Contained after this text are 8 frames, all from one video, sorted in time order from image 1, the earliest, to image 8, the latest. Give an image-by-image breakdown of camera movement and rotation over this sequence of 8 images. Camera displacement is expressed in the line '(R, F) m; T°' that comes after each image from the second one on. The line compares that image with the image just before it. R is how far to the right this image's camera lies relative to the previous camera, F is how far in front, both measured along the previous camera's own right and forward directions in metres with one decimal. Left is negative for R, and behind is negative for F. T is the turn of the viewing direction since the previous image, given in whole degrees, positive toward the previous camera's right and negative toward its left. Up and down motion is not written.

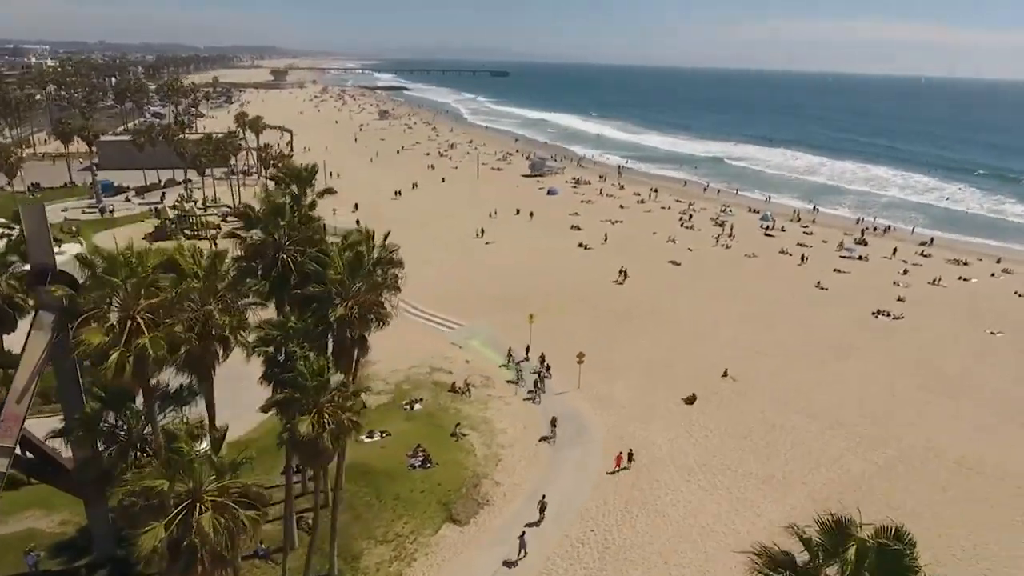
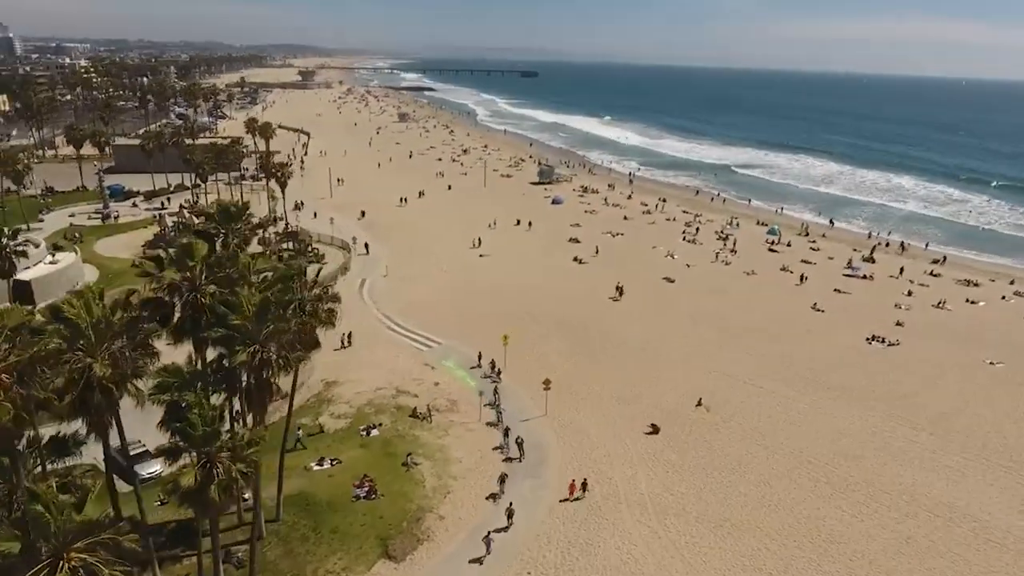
(+3.0, +0.6) m; -2°
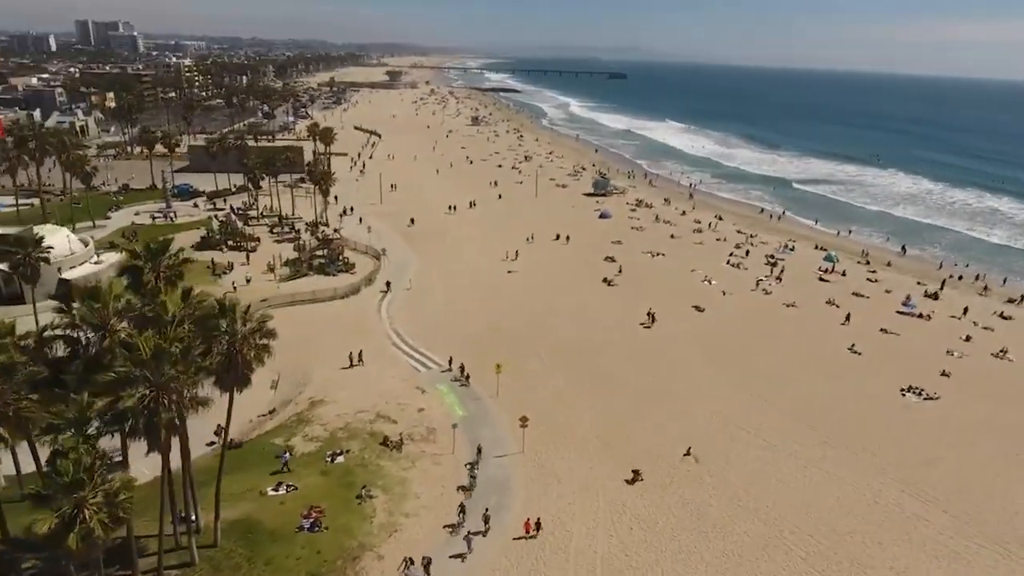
(+4.7, +1.2) m; -7°
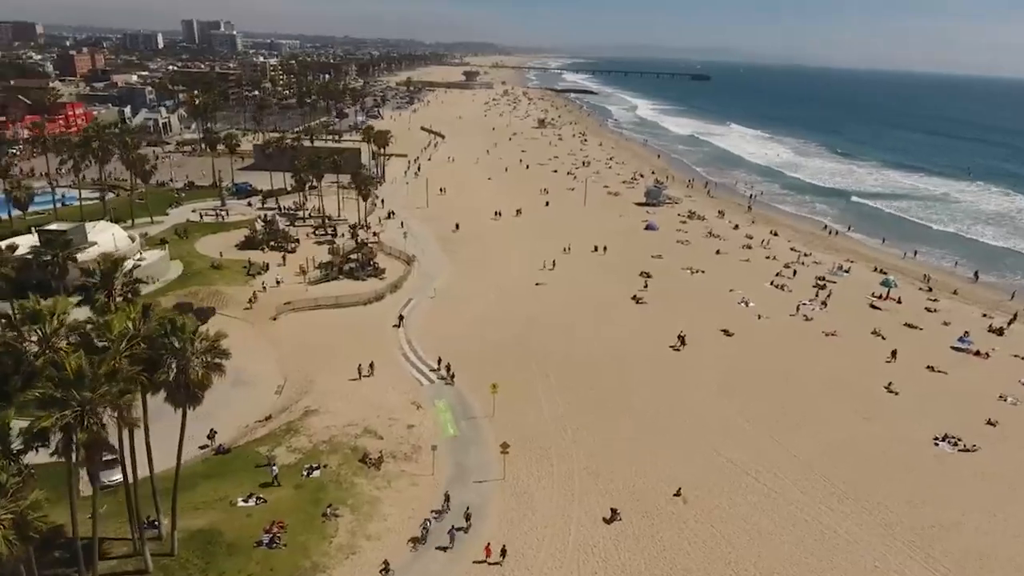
(+4.0, +1.1) m; -7°
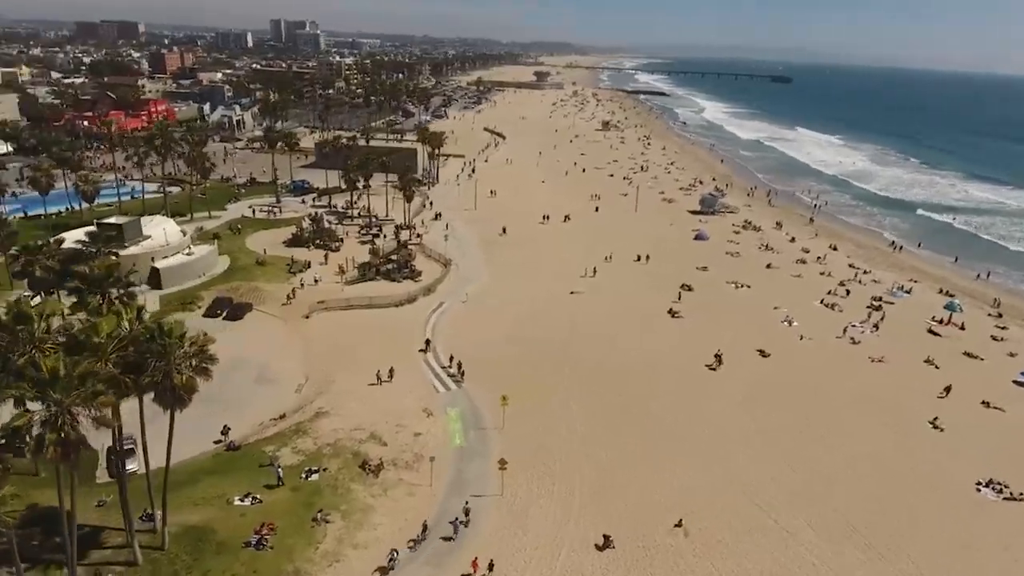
(+2.8, +0.7) m; -6°
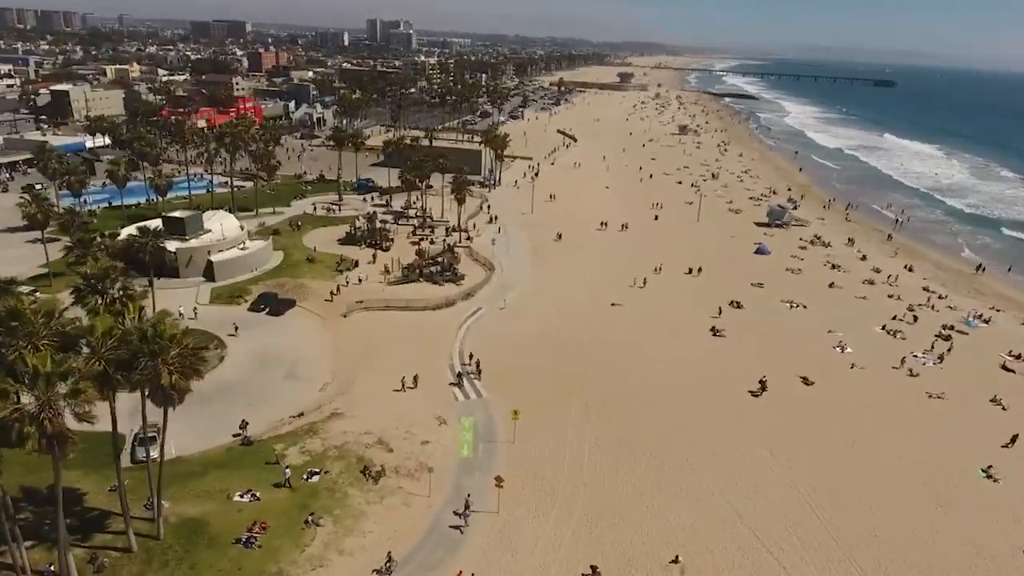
(+3.2, +0.8) m; -7°
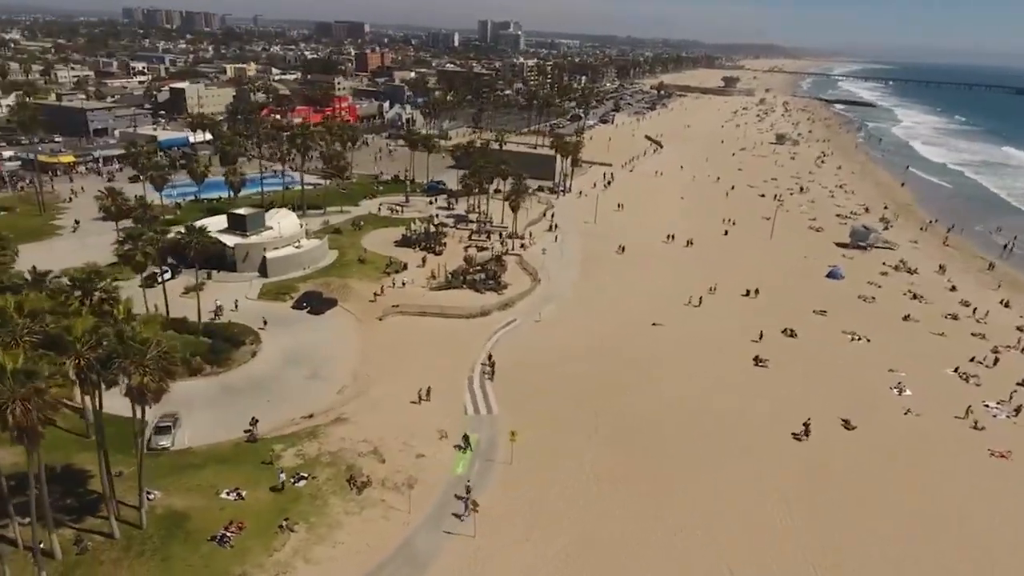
(+4.6, +1.2) m; -8°
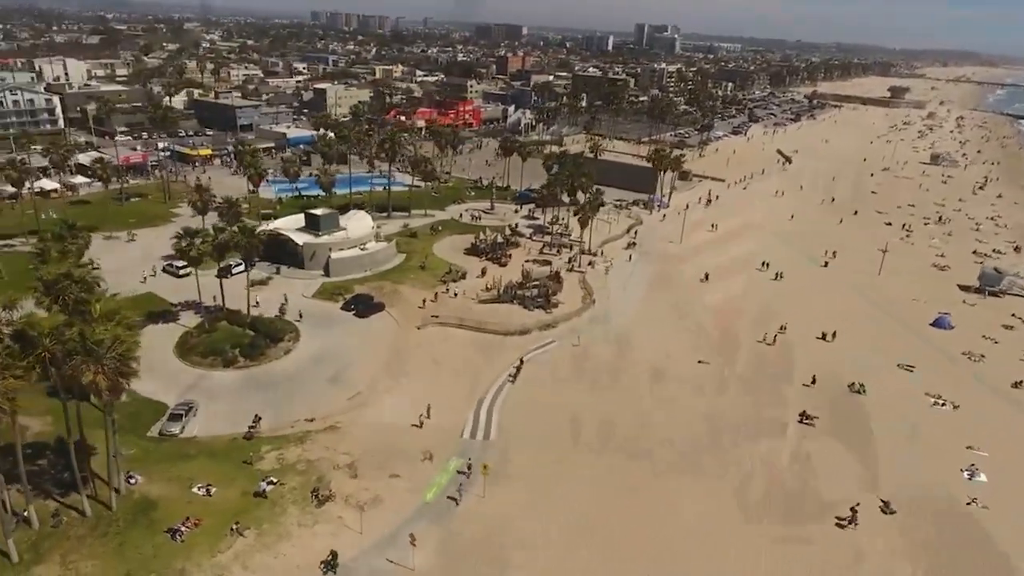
(+7.3, +2.2) m; -12°
